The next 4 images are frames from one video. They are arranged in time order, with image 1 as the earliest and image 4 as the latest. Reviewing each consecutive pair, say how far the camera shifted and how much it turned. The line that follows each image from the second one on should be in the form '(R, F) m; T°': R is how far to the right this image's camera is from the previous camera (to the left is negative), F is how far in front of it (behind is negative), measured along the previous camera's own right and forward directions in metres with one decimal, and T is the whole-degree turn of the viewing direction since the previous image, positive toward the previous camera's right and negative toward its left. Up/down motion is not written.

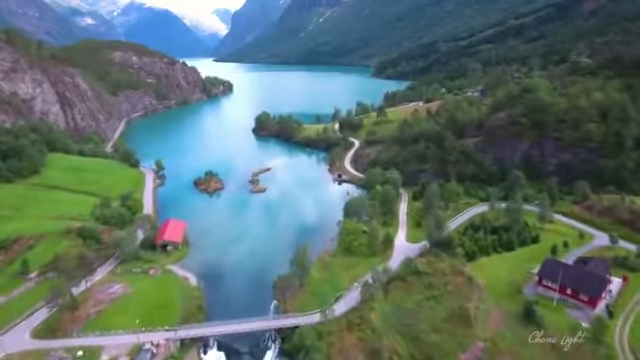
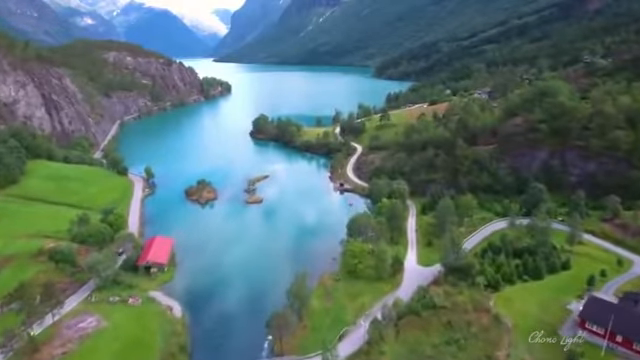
(-0.1, +7.0) m; 0°
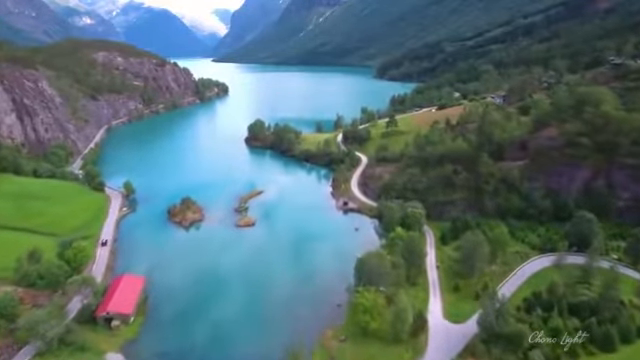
(-0.2, +12.0) m; 0°
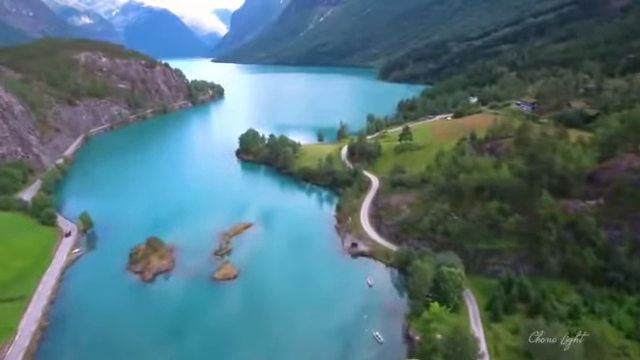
(-0.2, +18.2) m; 0°
